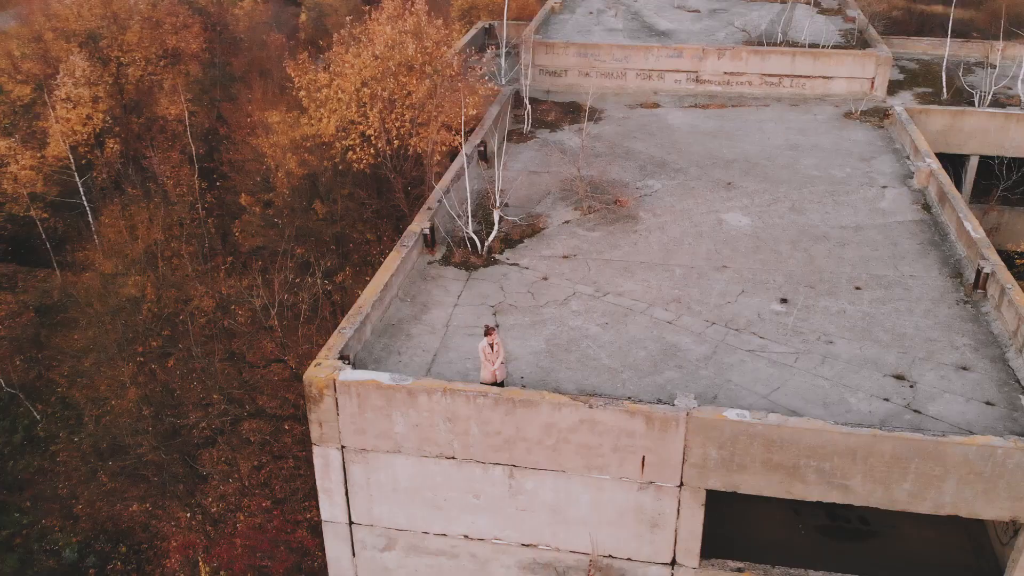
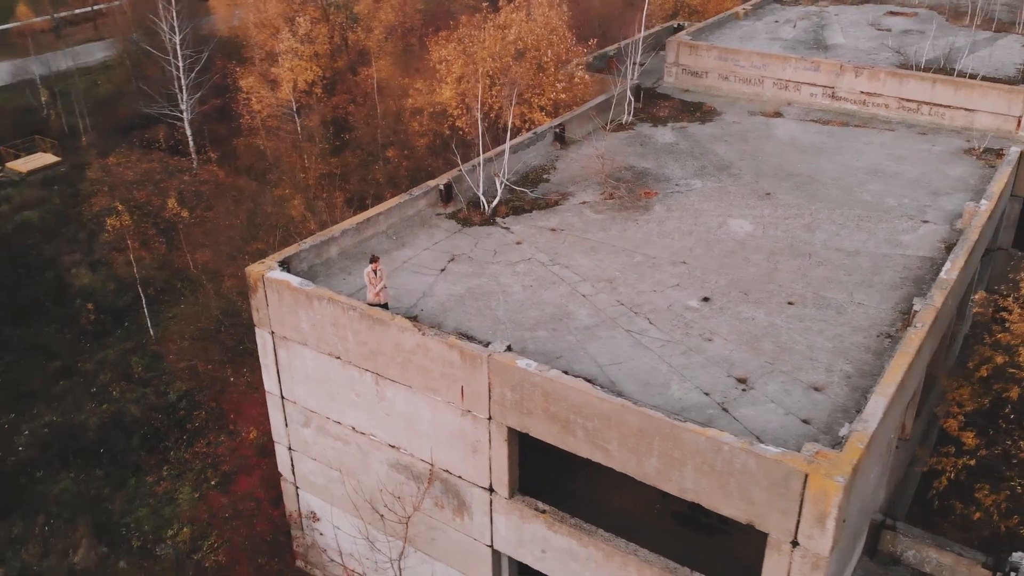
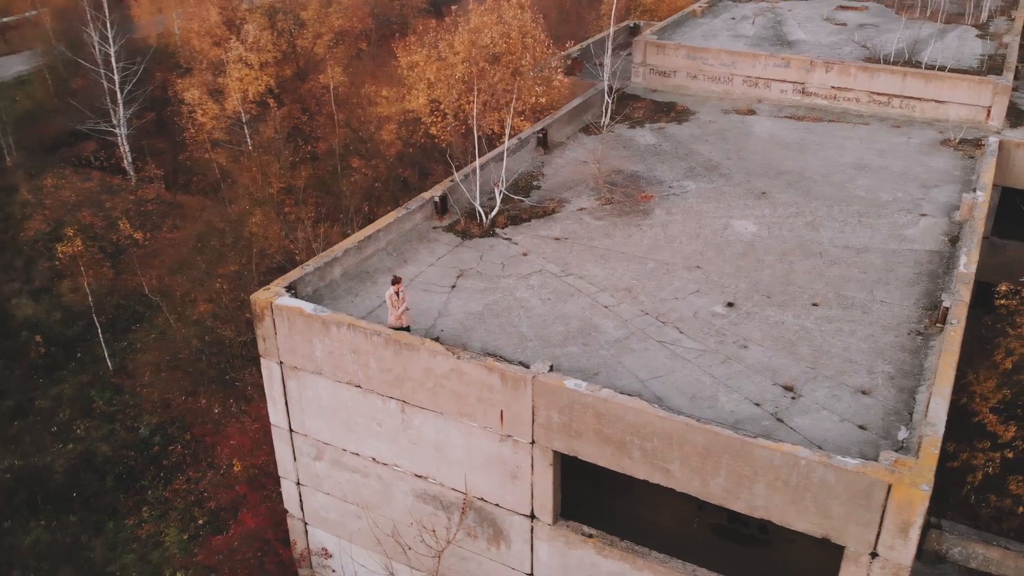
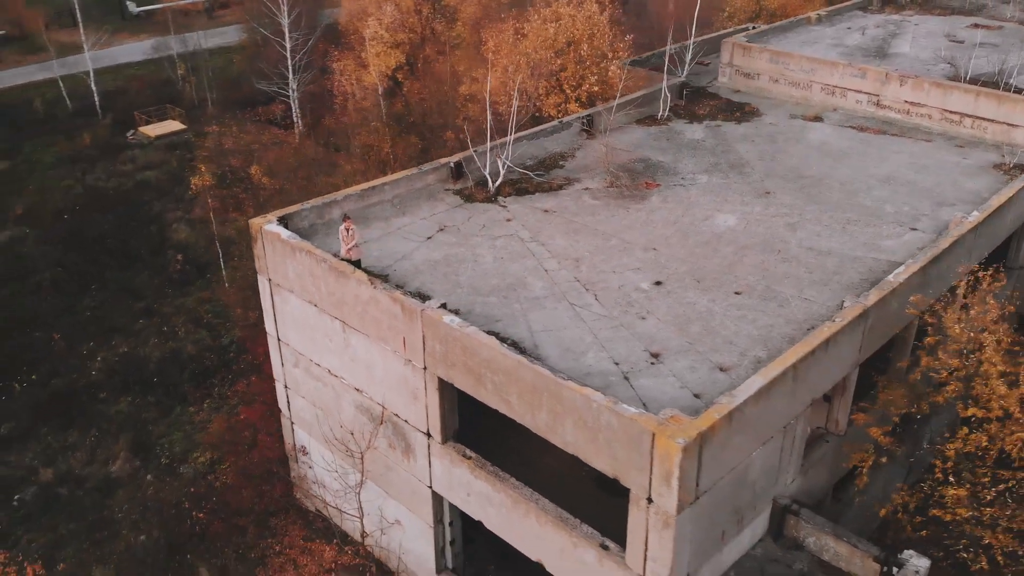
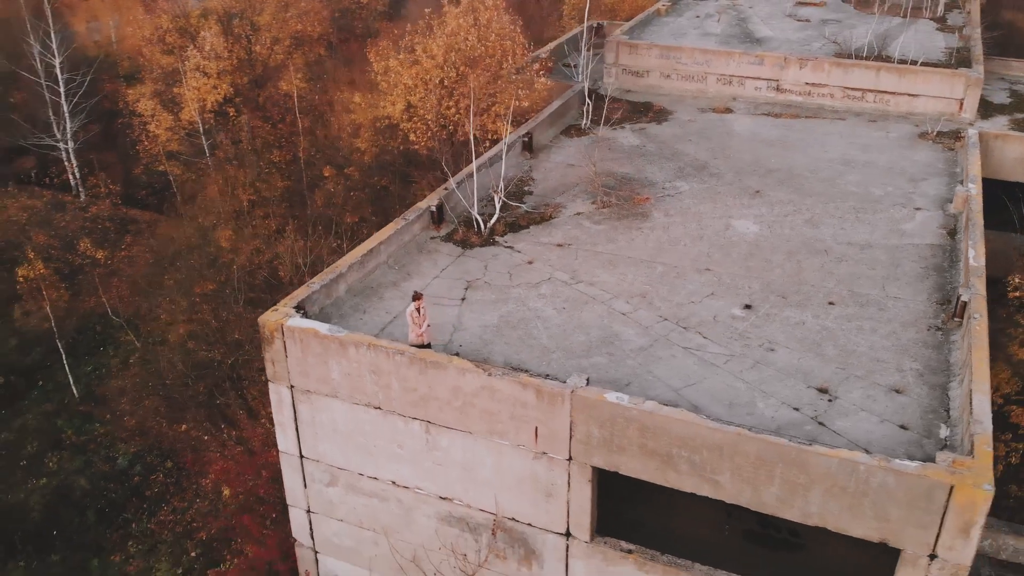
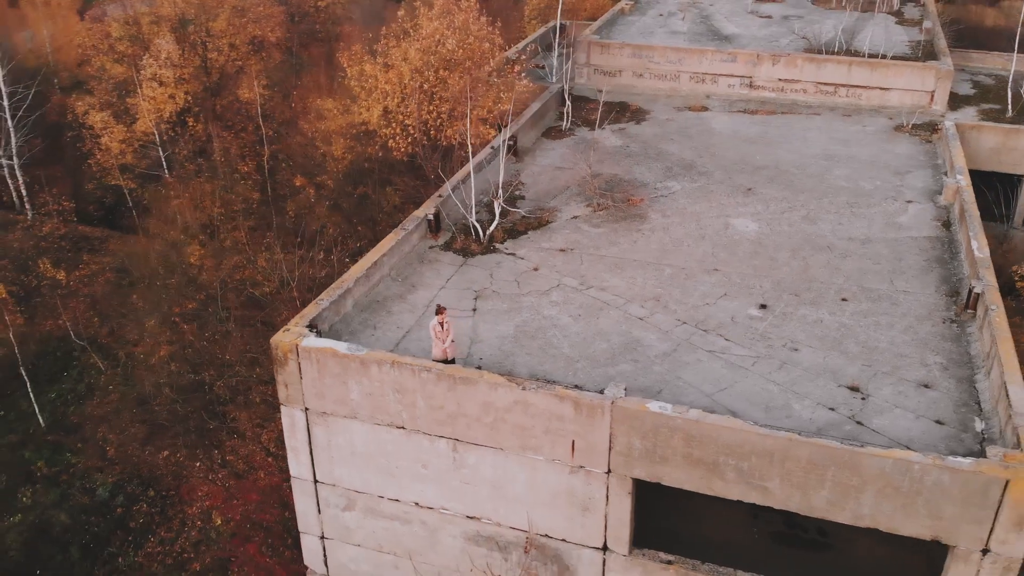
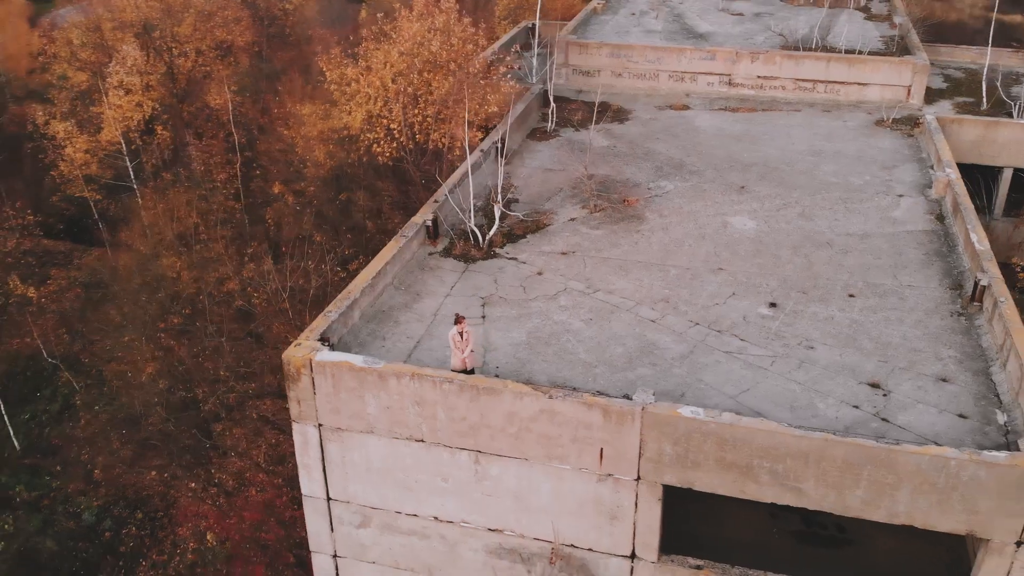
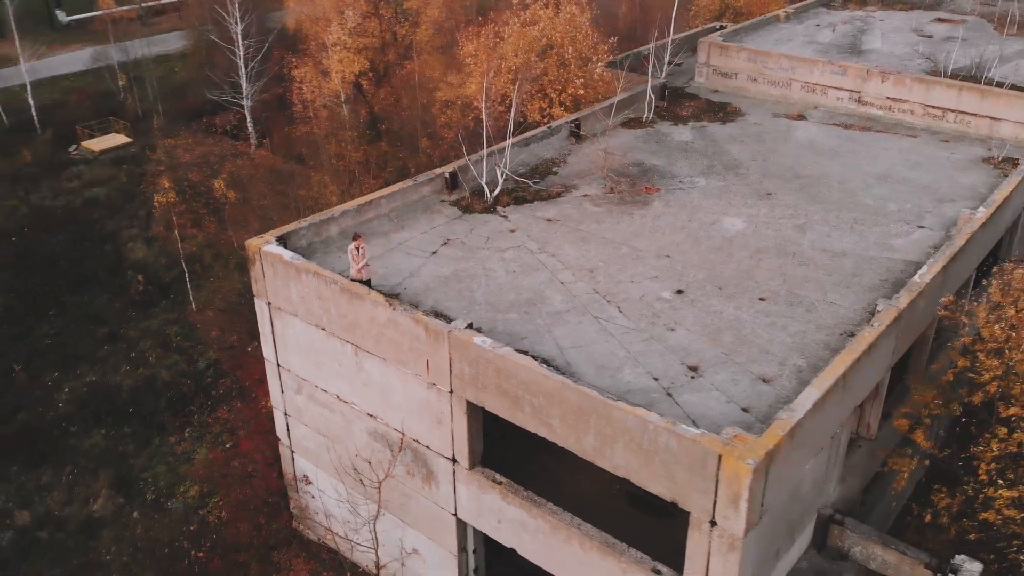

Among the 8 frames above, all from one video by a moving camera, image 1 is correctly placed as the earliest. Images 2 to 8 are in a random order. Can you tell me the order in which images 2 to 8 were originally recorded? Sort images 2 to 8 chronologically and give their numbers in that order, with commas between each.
7, 6, 5, 3, 2, 8, 4
